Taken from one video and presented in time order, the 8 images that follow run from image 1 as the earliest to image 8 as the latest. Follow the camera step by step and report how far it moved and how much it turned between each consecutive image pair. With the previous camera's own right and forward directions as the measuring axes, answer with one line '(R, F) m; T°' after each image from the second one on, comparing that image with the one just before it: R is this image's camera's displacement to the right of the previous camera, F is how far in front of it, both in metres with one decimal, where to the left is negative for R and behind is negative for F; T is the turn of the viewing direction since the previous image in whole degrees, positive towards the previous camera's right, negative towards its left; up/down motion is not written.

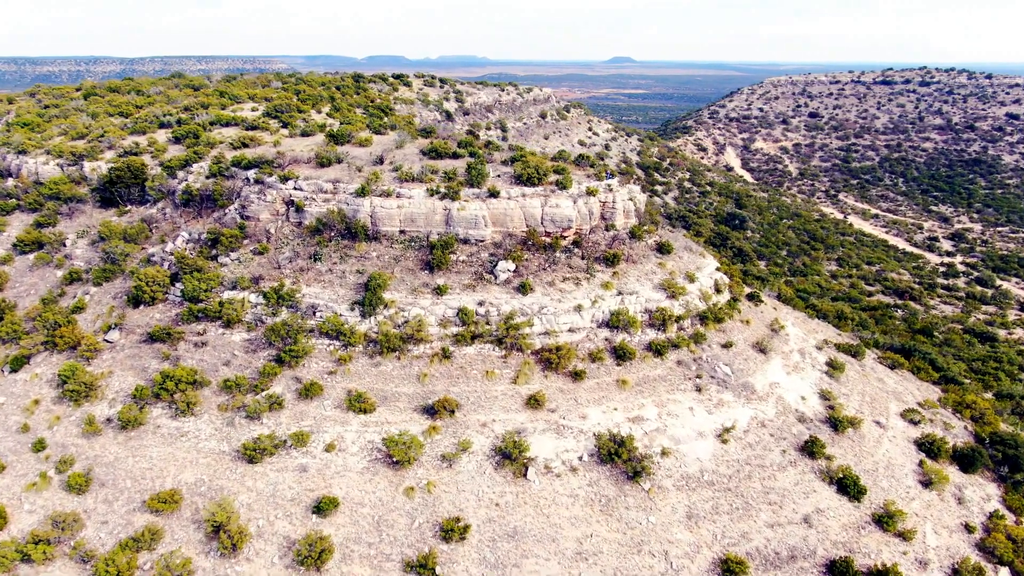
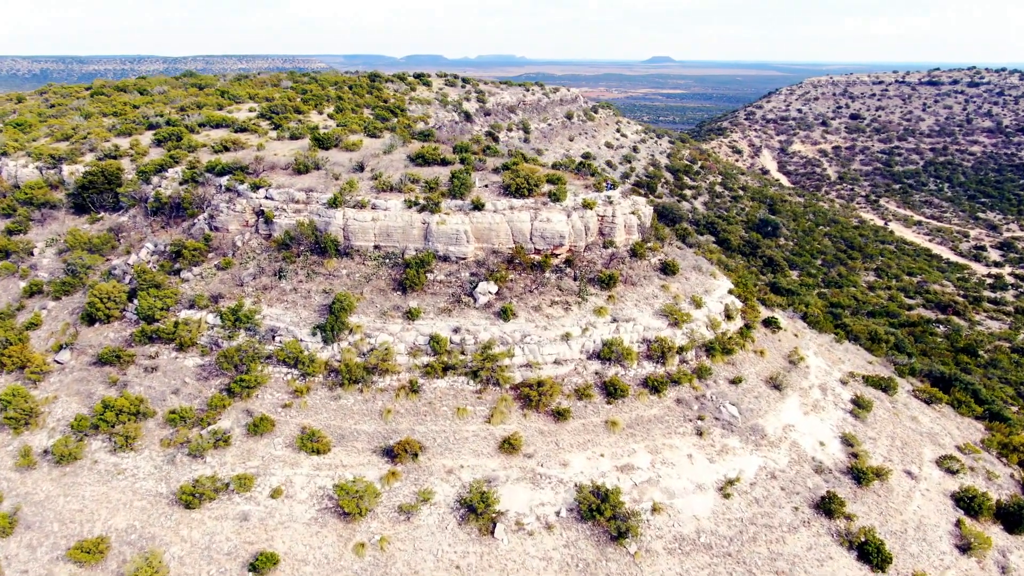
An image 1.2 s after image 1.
(+1.6, +2.7) m; -3°
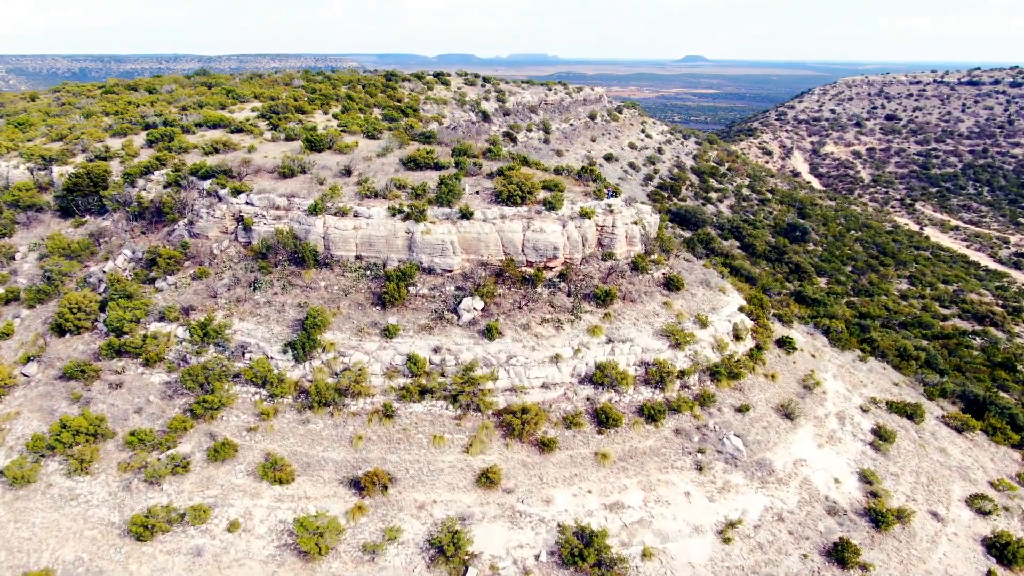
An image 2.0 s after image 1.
(+1.2, +1.8) m; -2°
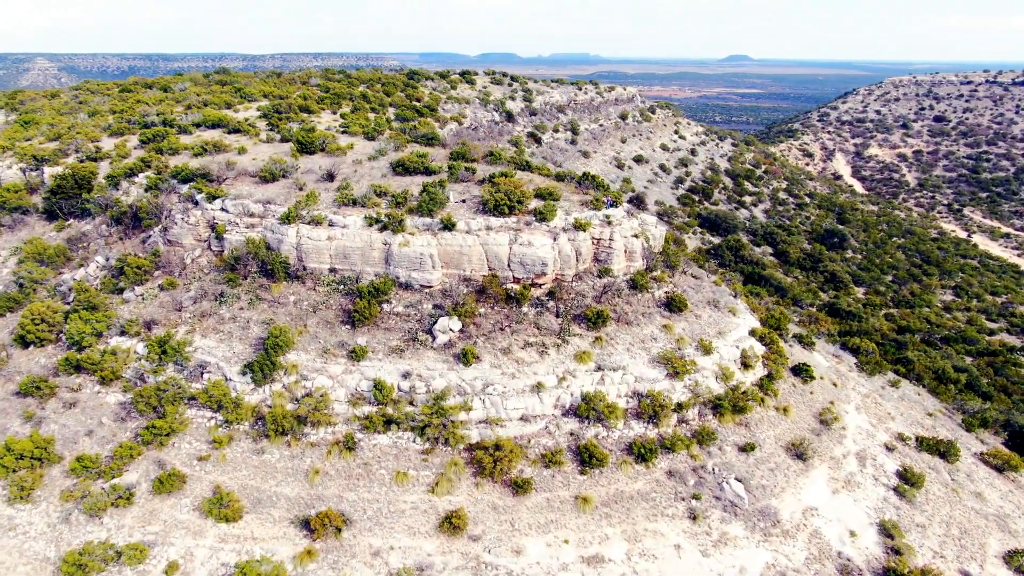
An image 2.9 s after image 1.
(+1.4, +2.0) m; -3°
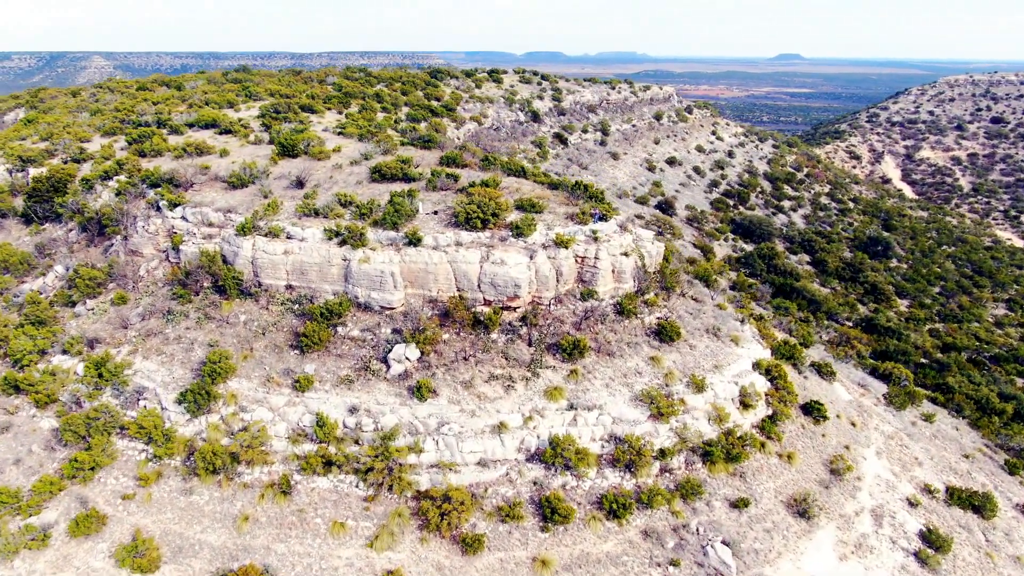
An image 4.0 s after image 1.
(+1.7, +2.2) m; -3°
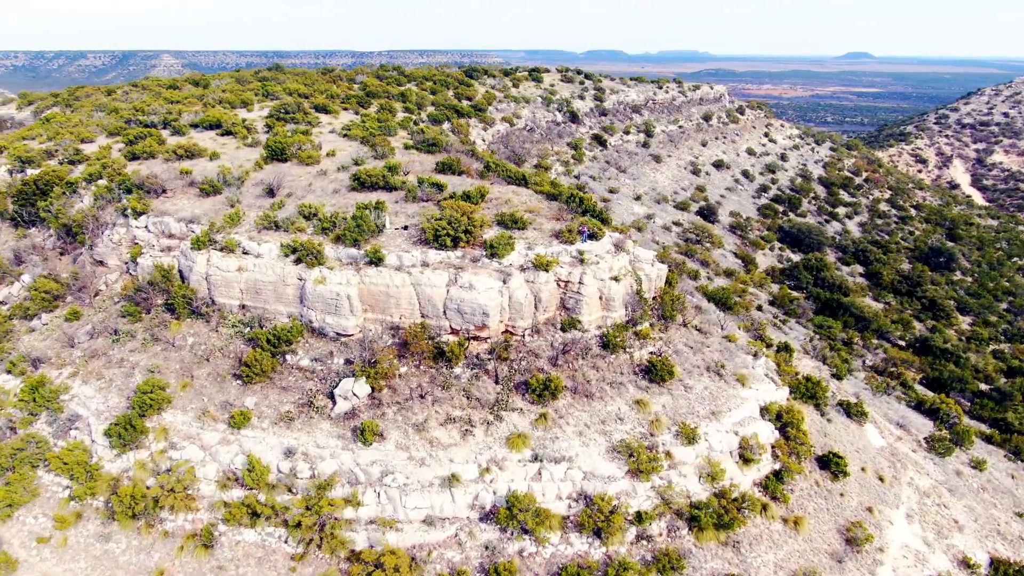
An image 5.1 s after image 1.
(+1.8, +2.2) m; -4°
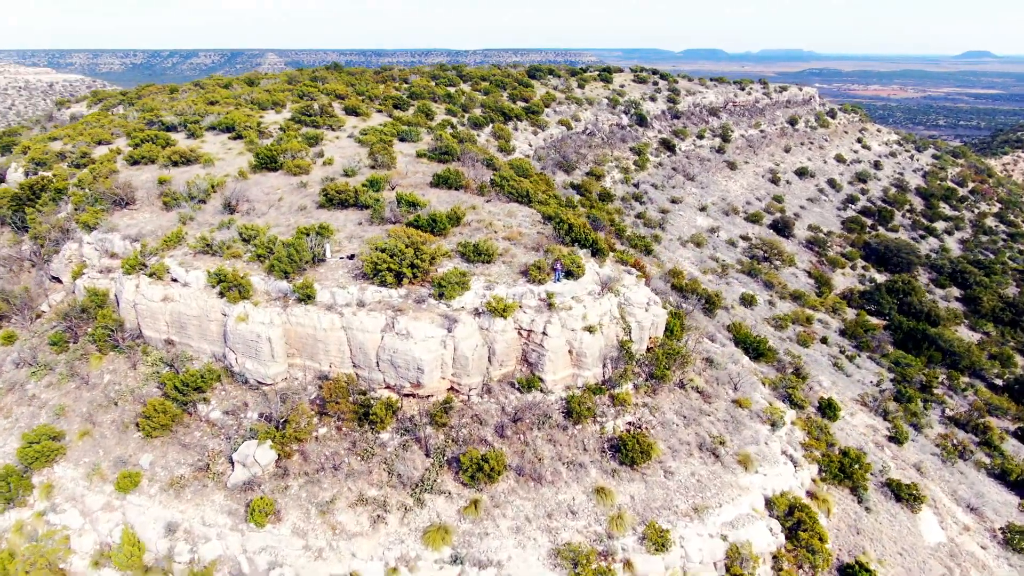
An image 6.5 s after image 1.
(+2.5, +3.1) m; -7°
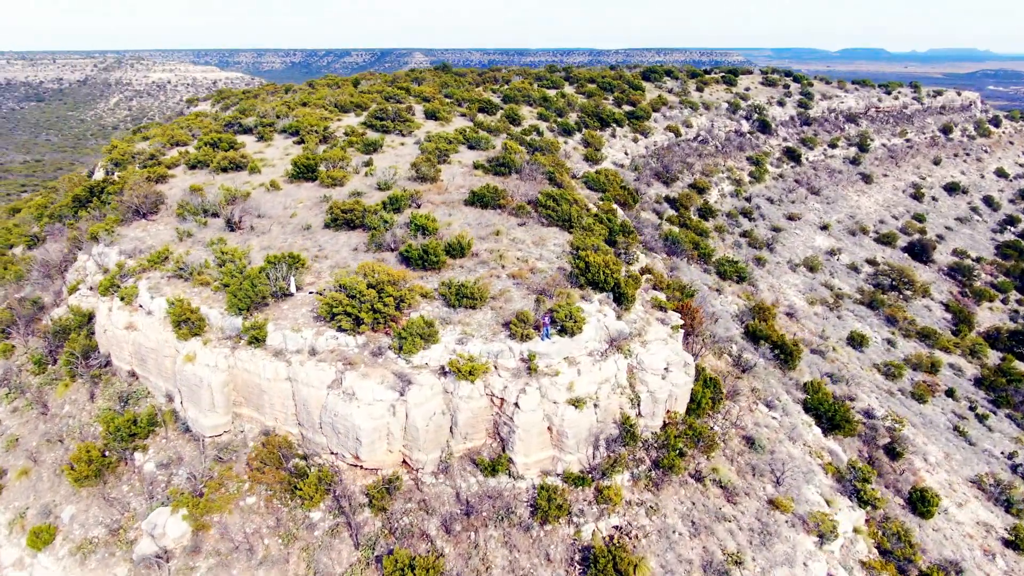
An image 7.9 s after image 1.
(+2.3, +2.8) m; -10°
